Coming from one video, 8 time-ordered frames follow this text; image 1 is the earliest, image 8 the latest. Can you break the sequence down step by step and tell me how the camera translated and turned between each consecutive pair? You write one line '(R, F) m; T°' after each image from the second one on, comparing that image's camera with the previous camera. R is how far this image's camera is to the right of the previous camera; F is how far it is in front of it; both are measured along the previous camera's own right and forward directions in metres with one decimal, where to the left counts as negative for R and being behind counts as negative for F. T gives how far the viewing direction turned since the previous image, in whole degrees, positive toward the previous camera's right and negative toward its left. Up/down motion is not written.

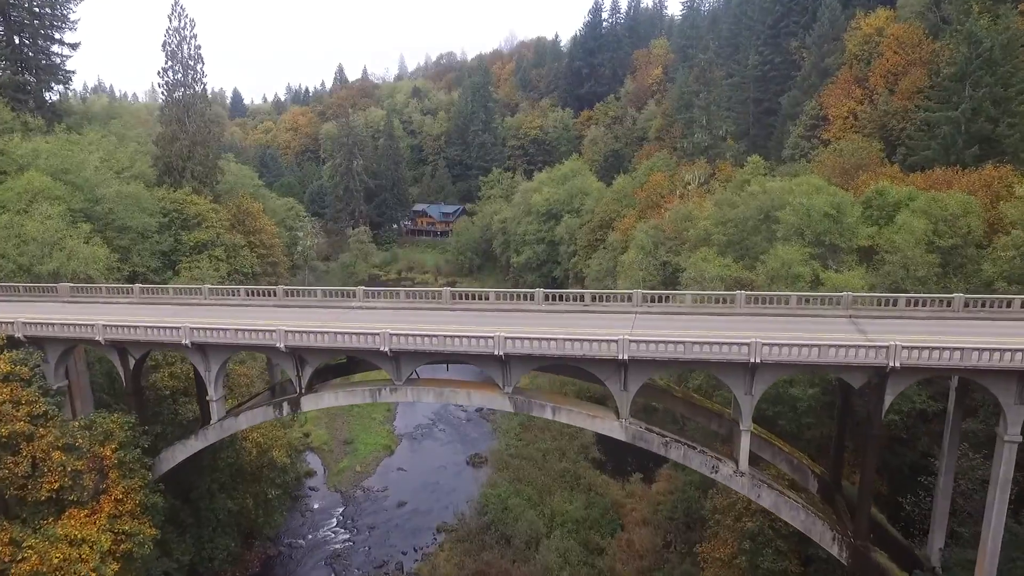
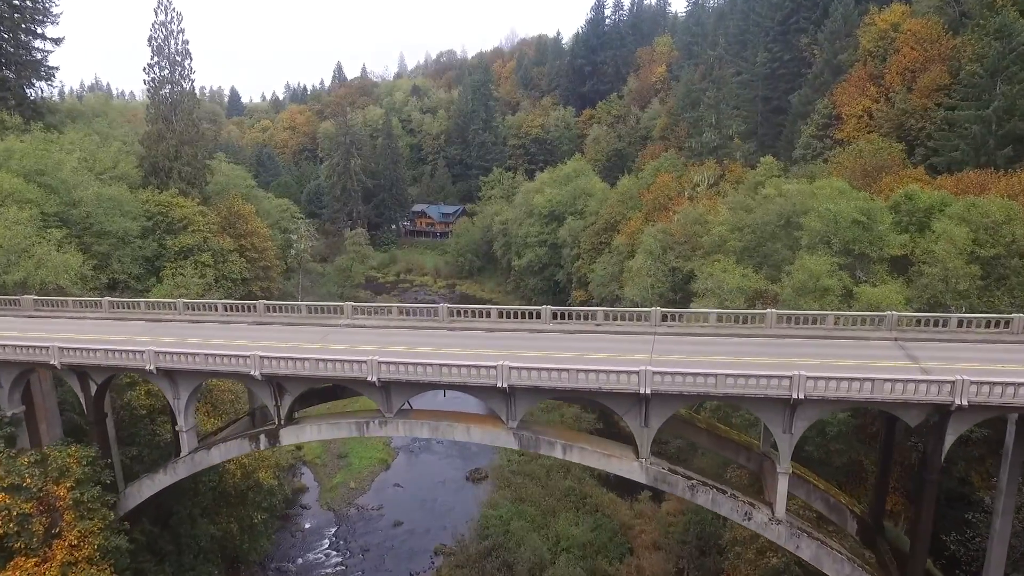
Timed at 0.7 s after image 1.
(-0.1, +1.6) m; 0°
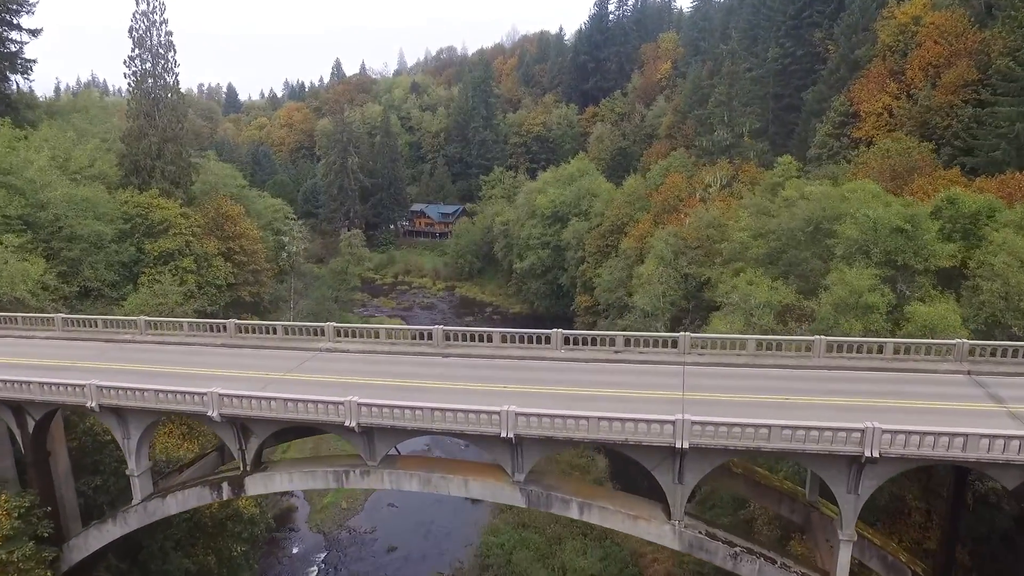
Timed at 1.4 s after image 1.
(-0.1, +2.0) m; 0°
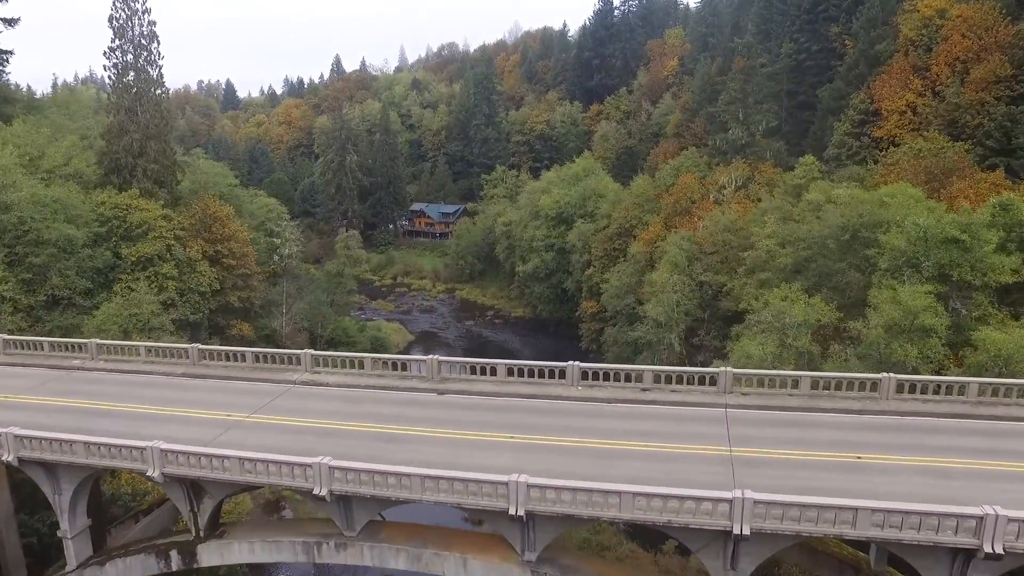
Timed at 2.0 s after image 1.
(-0.1, +2.0) m; 0°
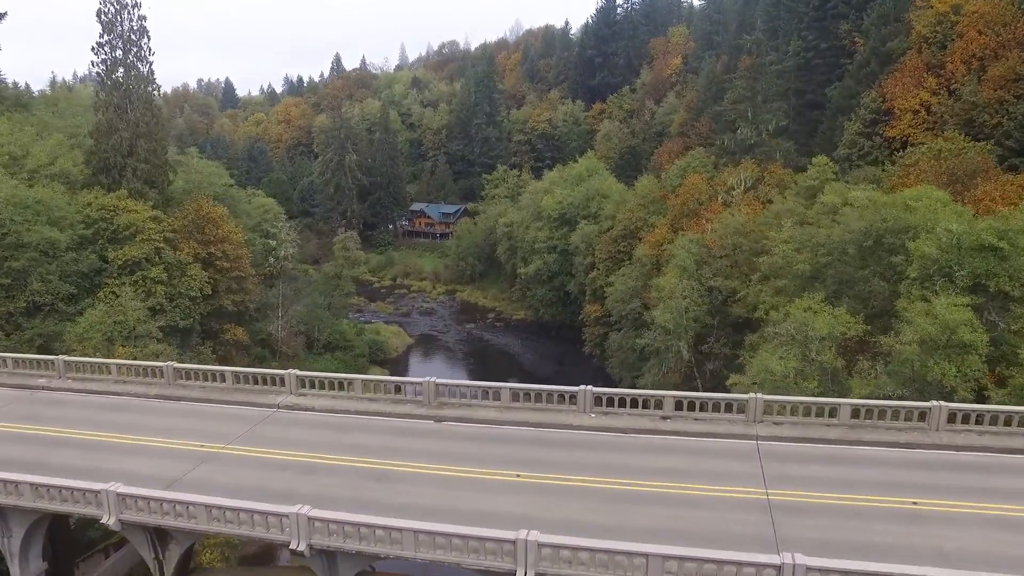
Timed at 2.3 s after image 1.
(-0.1, +1.1) m; 0°
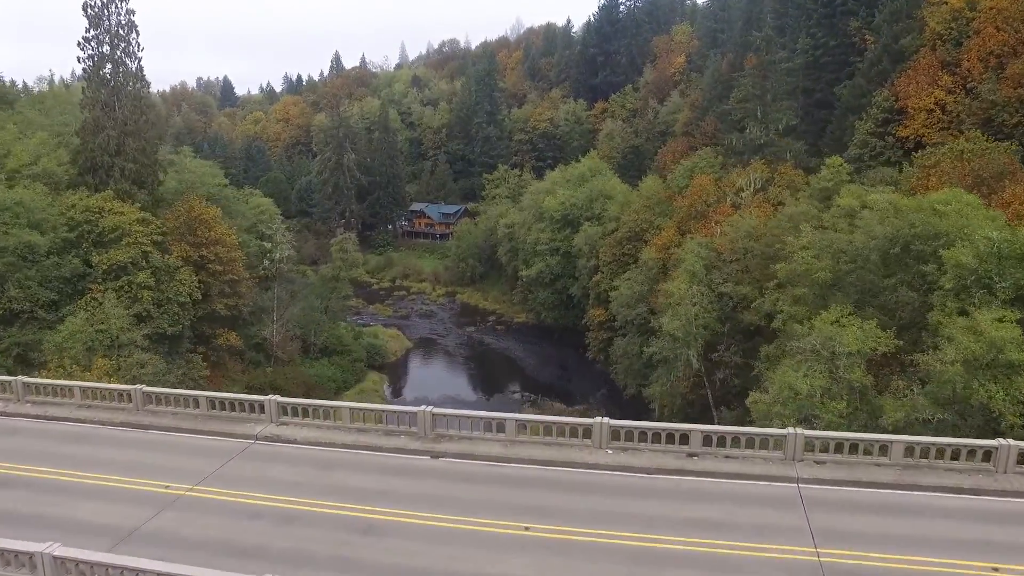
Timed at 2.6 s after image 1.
(-0.1, +1.1) m; 0°
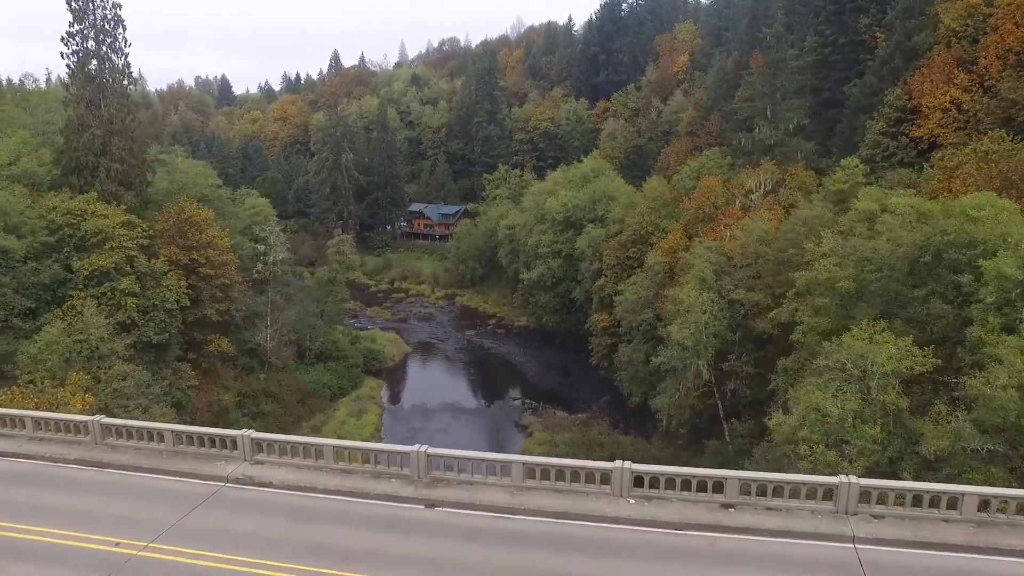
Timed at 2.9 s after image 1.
(-0.1, +1.2) m; 0°
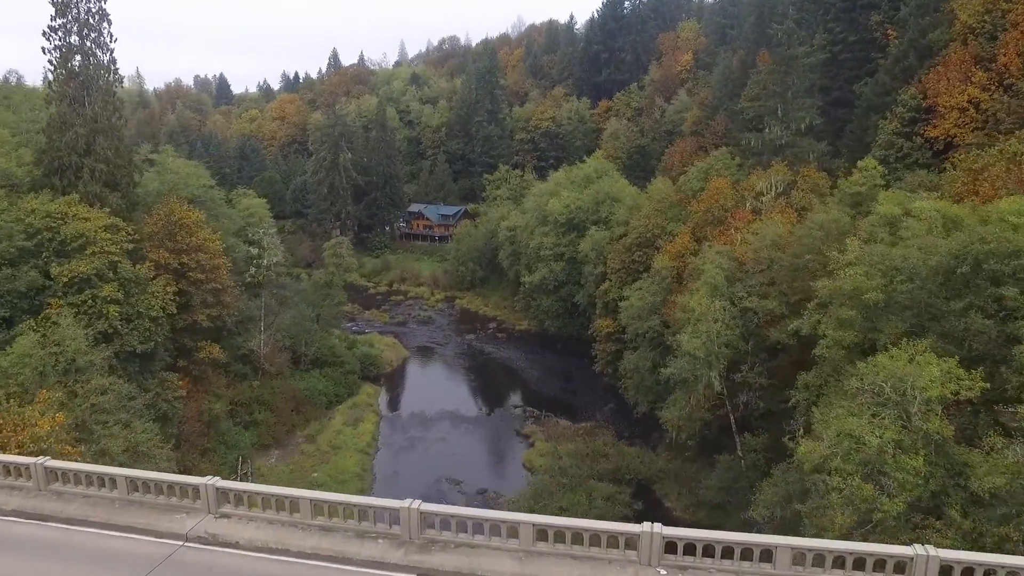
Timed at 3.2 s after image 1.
(-0.1, +1.2) m; 0°
